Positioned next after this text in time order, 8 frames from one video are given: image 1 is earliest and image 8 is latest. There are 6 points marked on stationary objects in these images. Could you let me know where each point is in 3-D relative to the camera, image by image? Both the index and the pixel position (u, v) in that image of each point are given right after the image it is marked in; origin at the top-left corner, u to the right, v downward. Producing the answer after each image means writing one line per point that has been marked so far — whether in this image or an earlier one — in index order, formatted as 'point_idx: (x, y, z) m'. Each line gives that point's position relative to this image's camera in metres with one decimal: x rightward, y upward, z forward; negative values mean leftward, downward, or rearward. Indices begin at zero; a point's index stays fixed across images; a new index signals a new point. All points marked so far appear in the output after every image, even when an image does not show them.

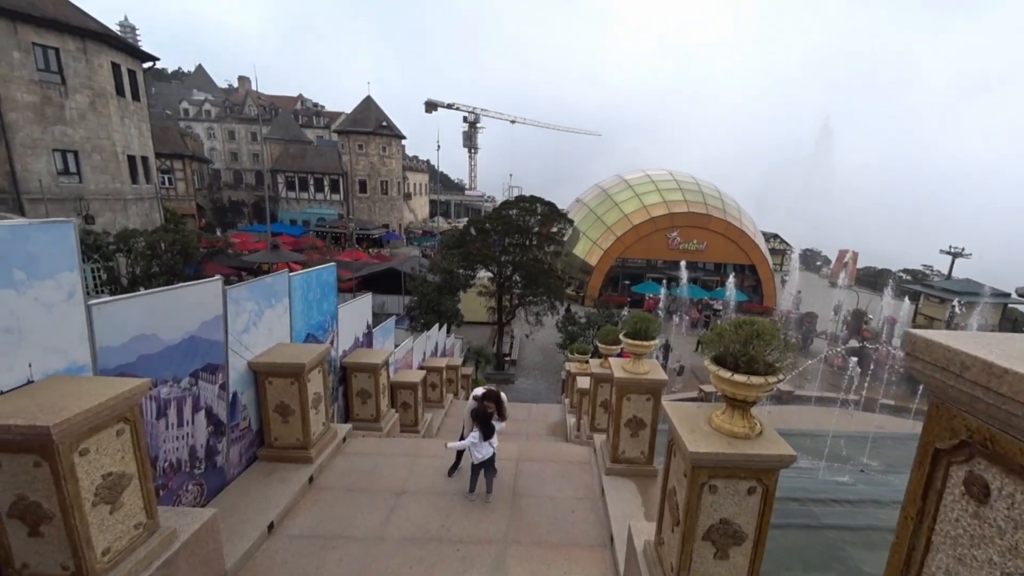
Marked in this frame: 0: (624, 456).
0: (+1.2, -1.7, +5.1) m
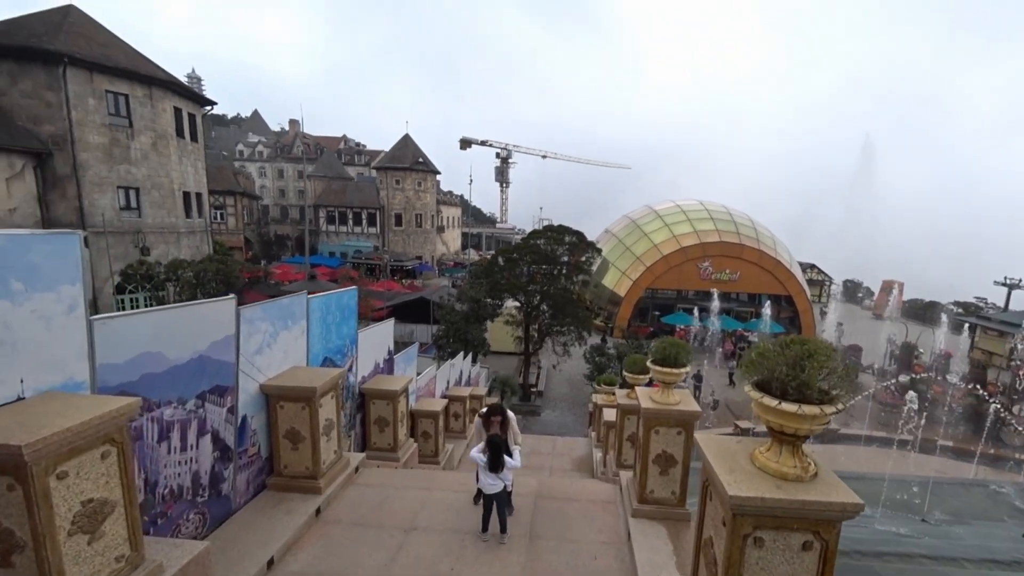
0: (+1.3, -2.0, +4.7) m
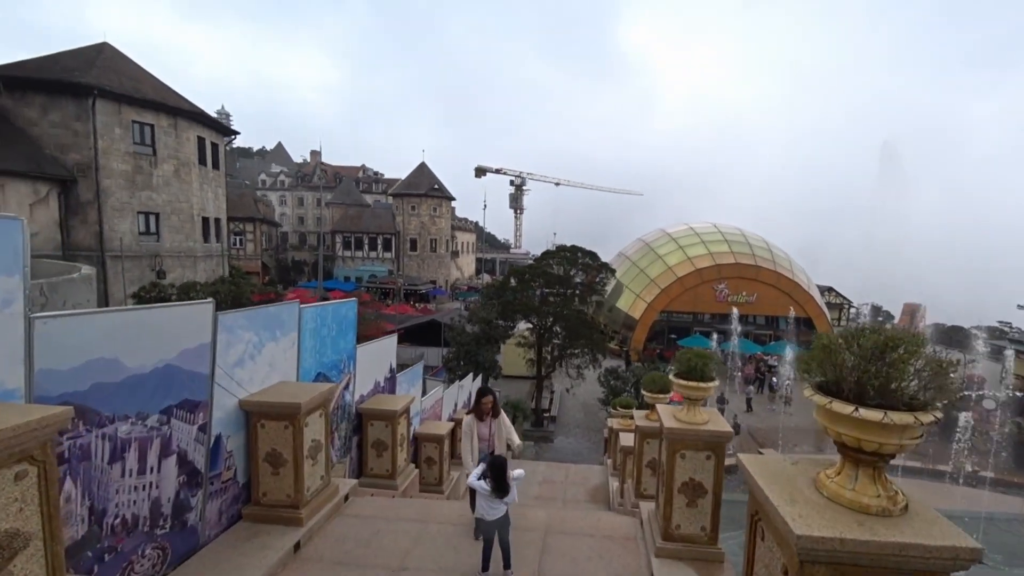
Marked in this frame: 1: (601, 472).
0: (+1.4, -2.0, +4.1) m
1: (+1.8, -3.8, +10.3) m
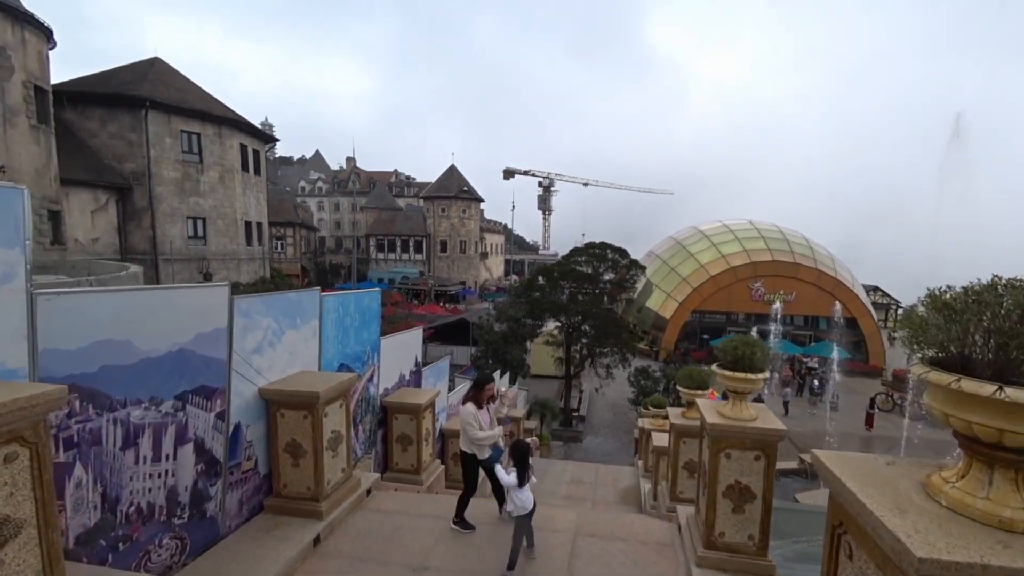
0: (+1.6, -1.9, +3.8) m
1: (+2.4, -3.7, +9.9) m
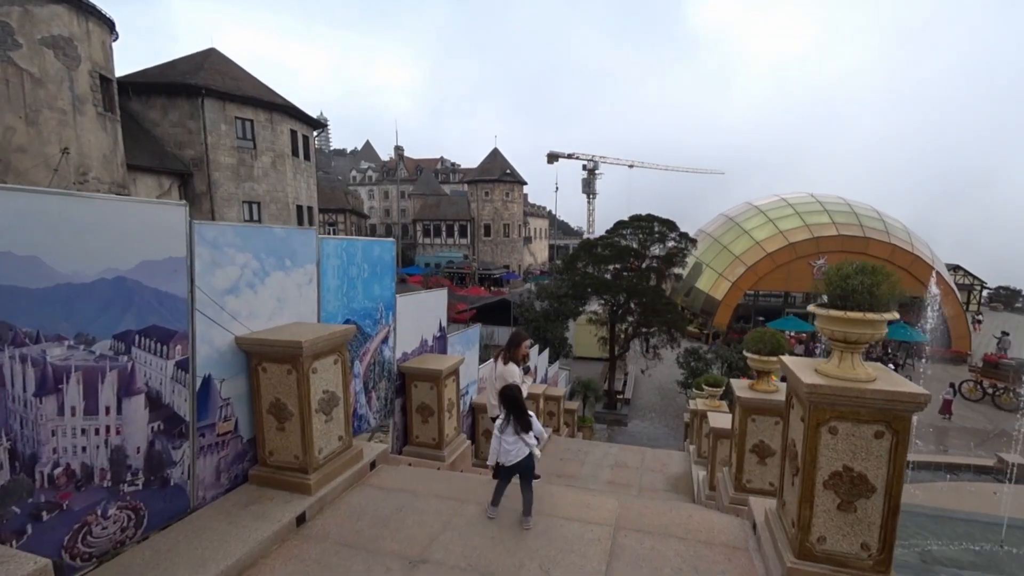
0: (+1.7, -1.4, +2.8) m
1: (+3.0, -3.0, +8.9) m
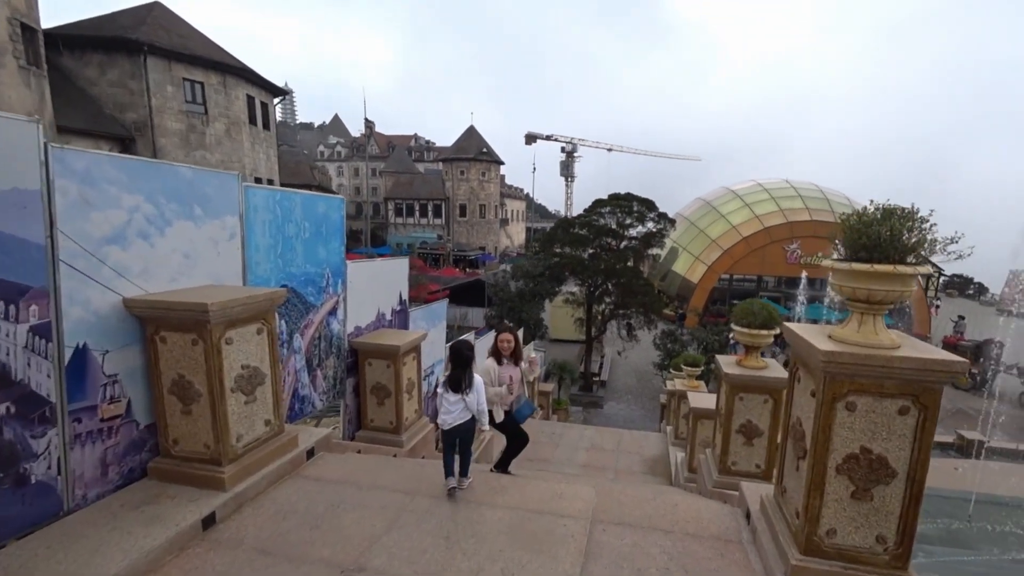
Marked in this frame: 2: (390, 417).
0: (+1.5, -1.2, +2.3) m
1: (+2.5, -2.6, +8.5) m
2: (-1.2, -1.3, +5.0) m
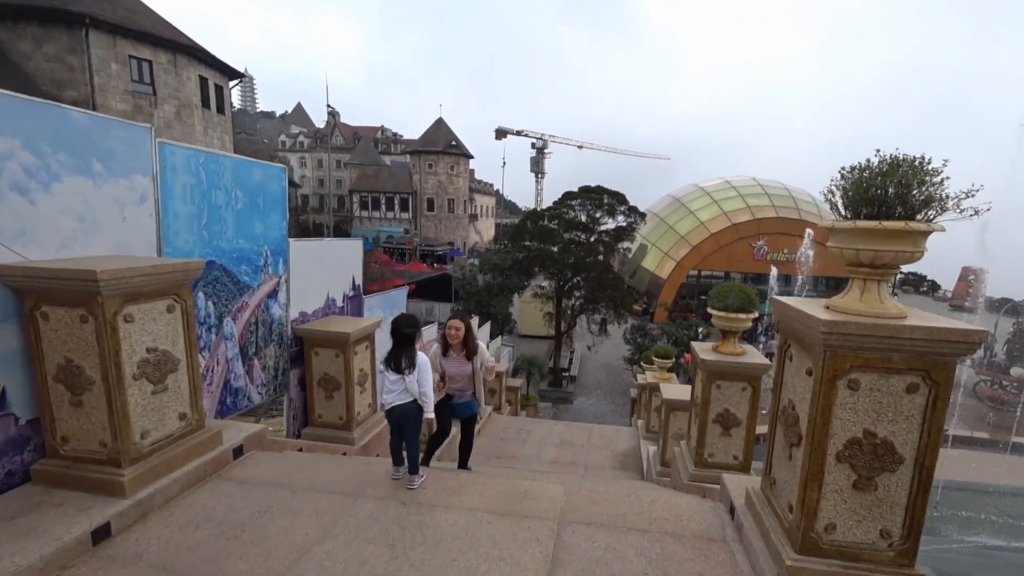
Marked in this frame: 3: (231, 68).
0: (+1.3, -1.0, +2.0) m
1: (+2.0, -2.4, +8.3) m
2: (-1.6, -1.1, +4.6) m
3: (-10.9, +8.5, +19.0) m
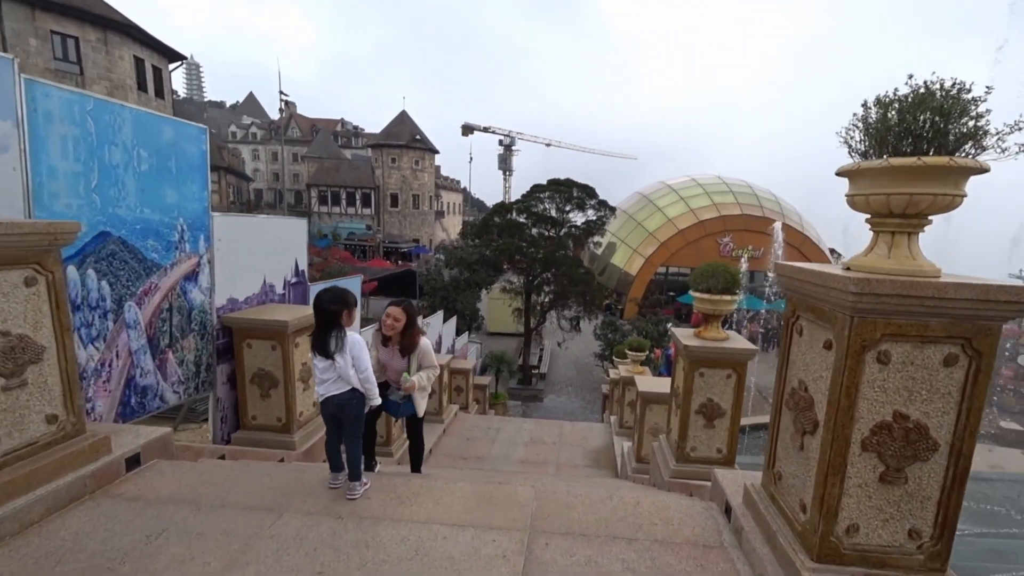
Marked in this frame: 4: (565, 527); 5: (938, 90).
0: (+1.2, -0.9, +1.6) m
1: (+1.5, -2.3, +8.0) m
2: (-1.9, -1.0, +4.0) m
3: (-12.1, +8.5, +17.8) m
4: (+0.3, -1.1, +2.4) m
5: (+1.4, +0.7, +1.7) m
